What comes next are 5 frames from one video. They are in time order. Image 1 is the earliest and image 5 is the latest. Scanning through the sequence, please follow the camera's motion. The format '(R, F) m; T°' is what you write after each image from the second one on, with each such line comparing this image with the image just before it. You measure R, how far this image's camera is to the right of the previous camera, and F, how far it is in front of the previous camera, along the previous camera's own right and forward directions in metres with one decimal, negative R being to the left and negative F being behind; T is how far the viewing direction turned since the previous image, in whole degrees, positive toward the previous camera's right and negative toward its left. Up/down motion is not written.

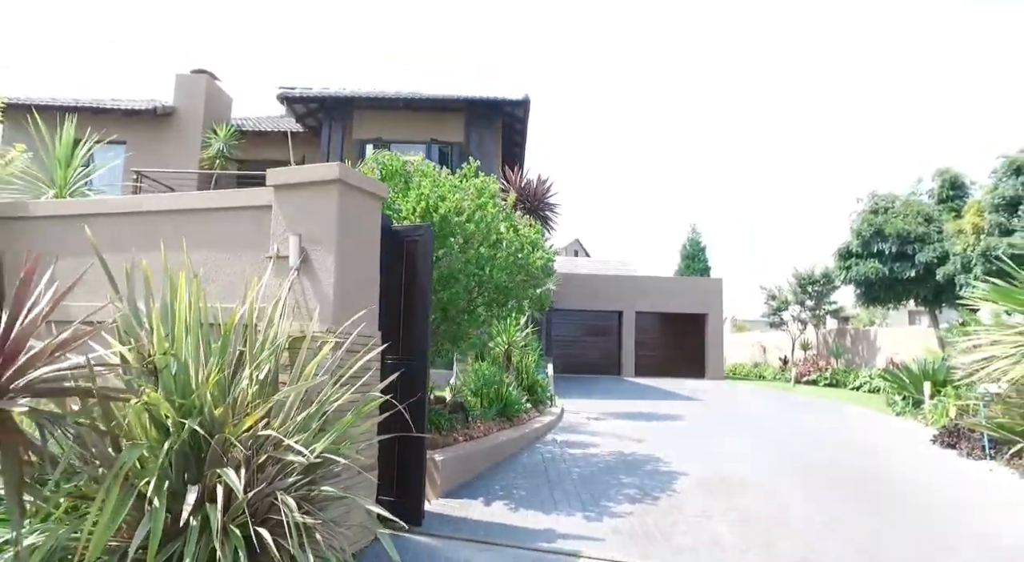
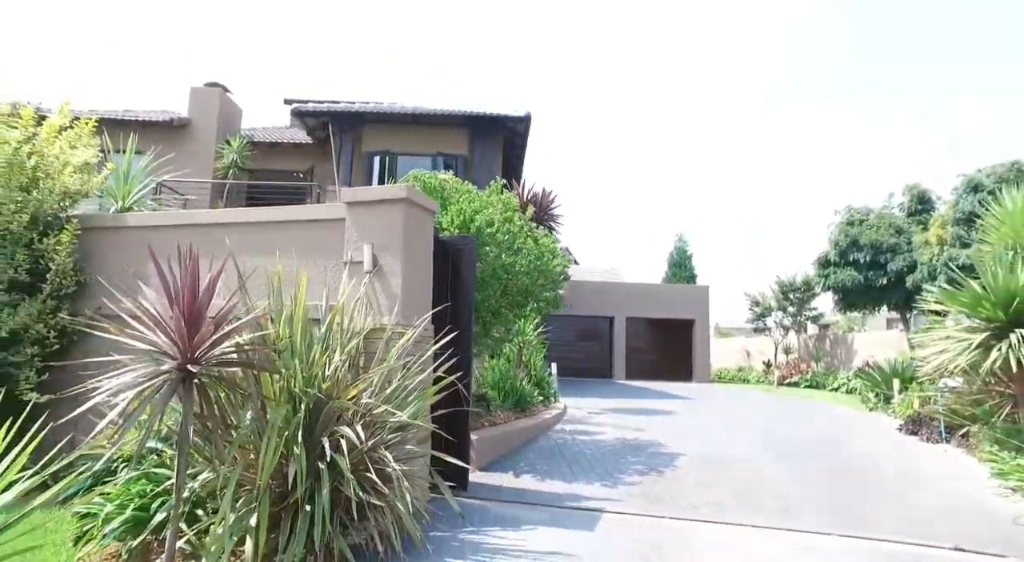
(-0.5, -1.1) m; +1°
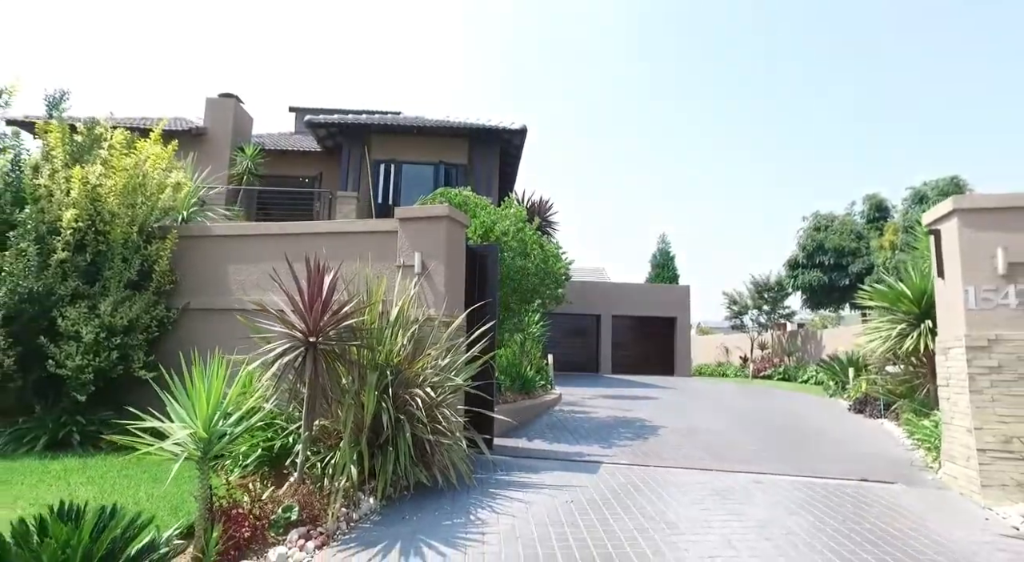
(-0.5, -1.6) m; +2°
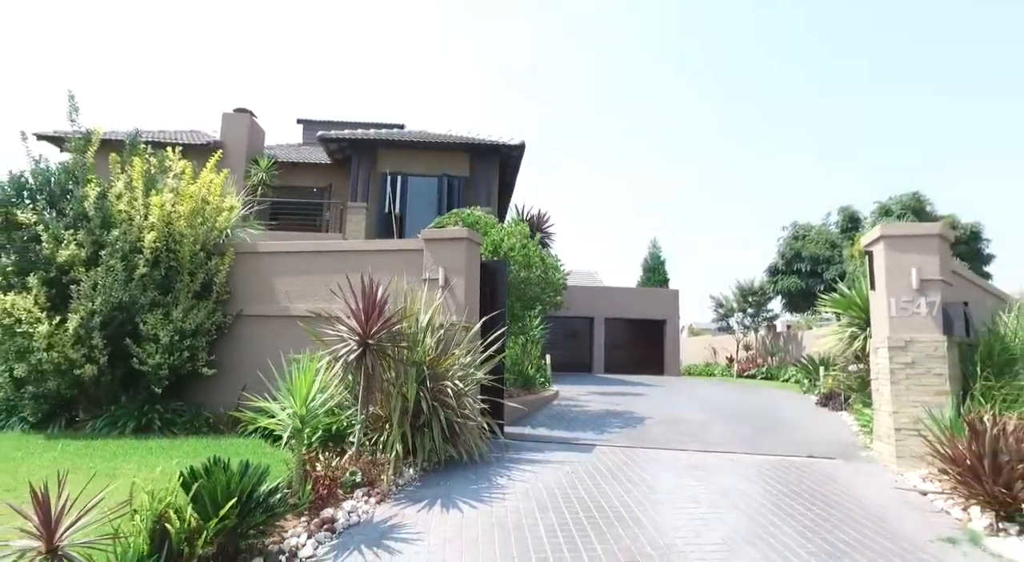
(-0.2, -1.4) m; +1°
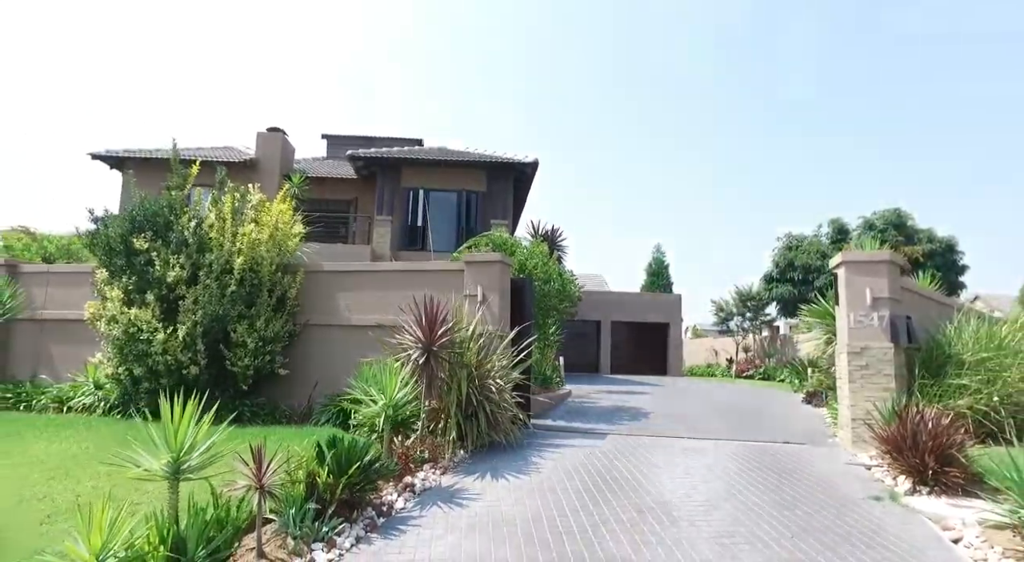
(-0.4, -1.8) m; 0°
